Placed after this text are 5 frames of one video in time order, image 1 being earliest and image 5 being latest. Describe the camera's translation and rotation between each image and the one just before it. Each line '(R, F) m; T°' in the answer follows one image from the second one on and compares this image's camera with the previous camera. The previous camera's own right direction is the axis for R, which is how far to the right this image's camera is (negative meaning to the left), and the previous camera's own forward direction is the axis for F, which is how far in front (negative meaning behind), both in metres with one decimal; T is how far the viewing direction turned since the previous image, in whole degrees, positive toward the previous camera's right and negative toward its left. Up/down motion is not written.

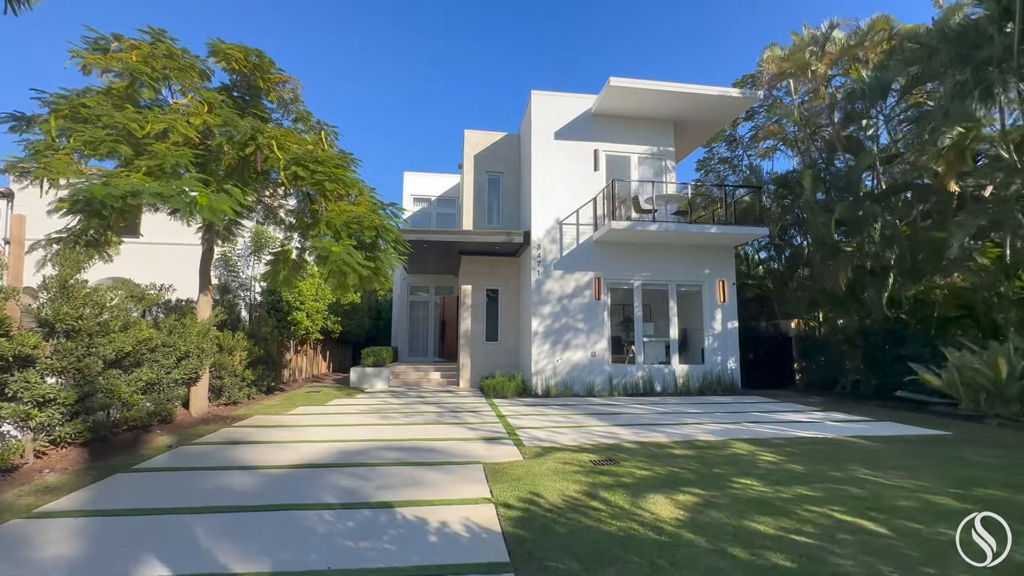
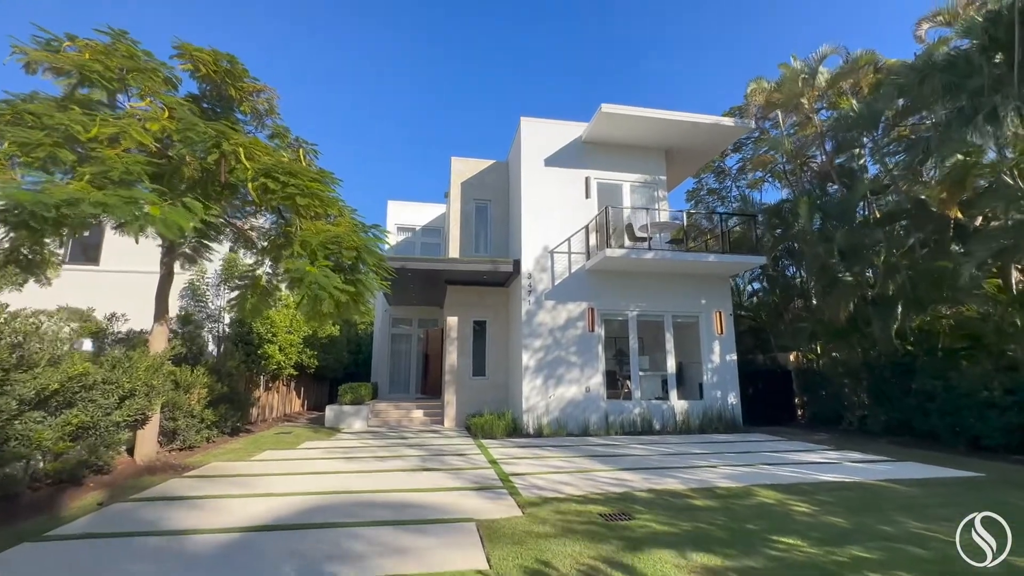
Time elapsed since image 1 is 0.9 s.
(-0.2, +0.7) m; +2°
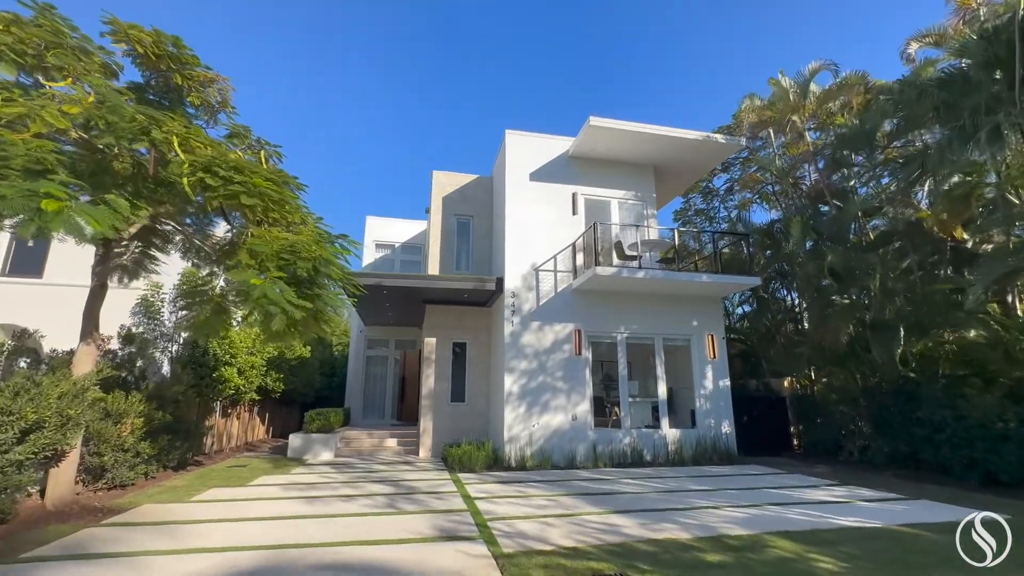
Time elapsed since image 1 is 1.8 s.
(0.0, +0.8) m; +2°
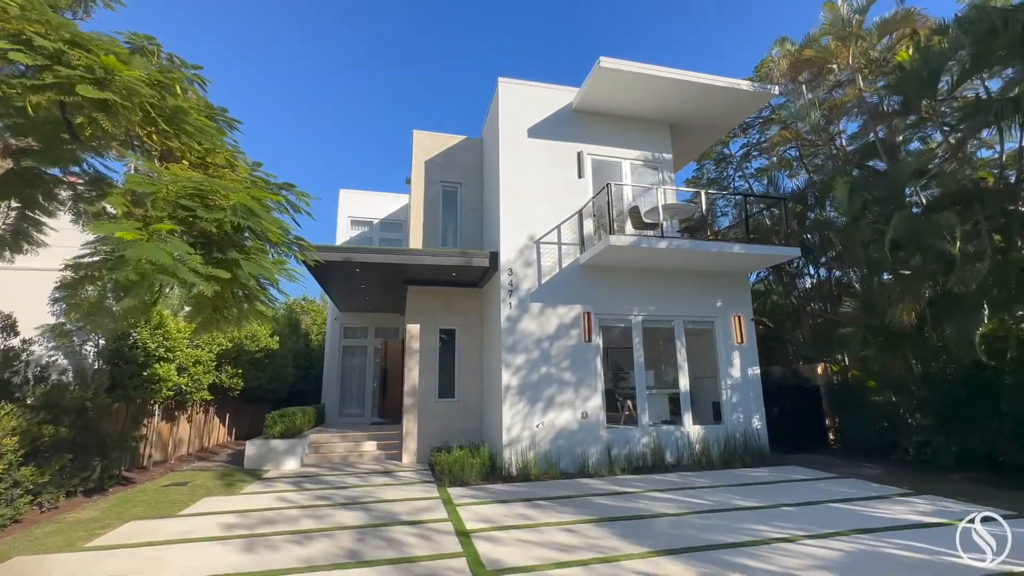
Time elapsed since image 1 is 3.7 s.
(-0.2, +1.8) m; +2°
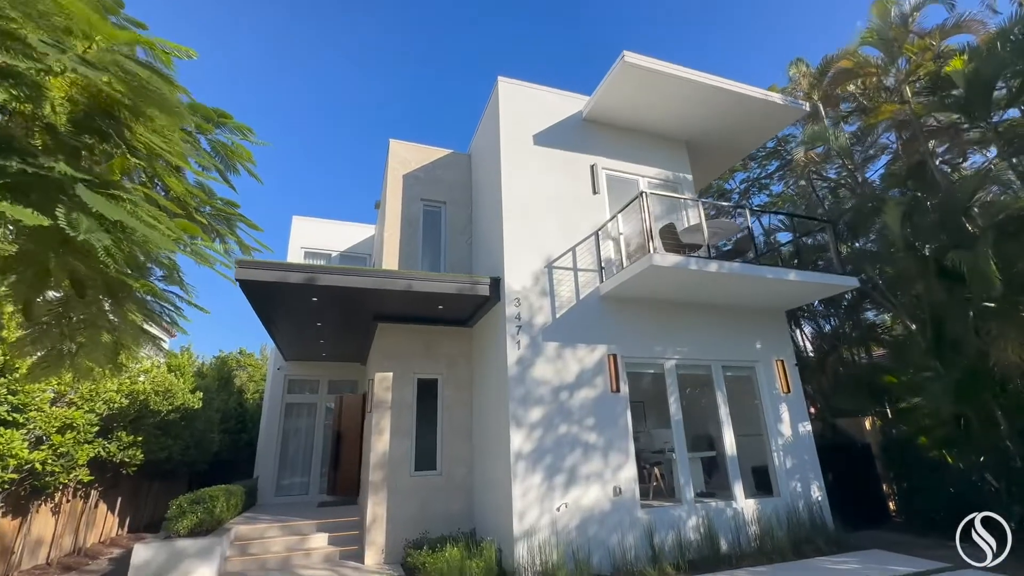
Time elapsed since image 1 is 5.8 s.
(-0.9, +2.2) m; +6°
